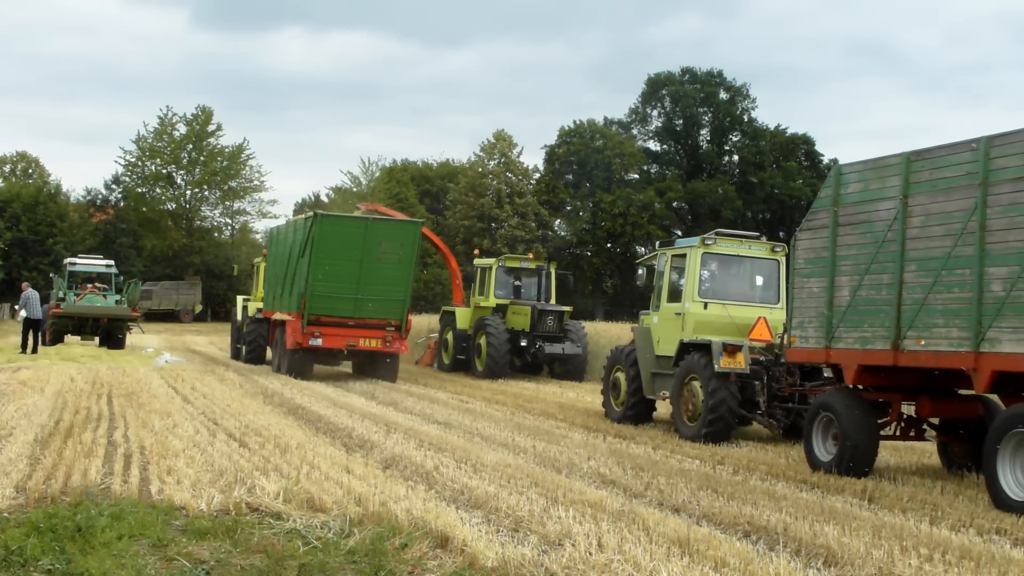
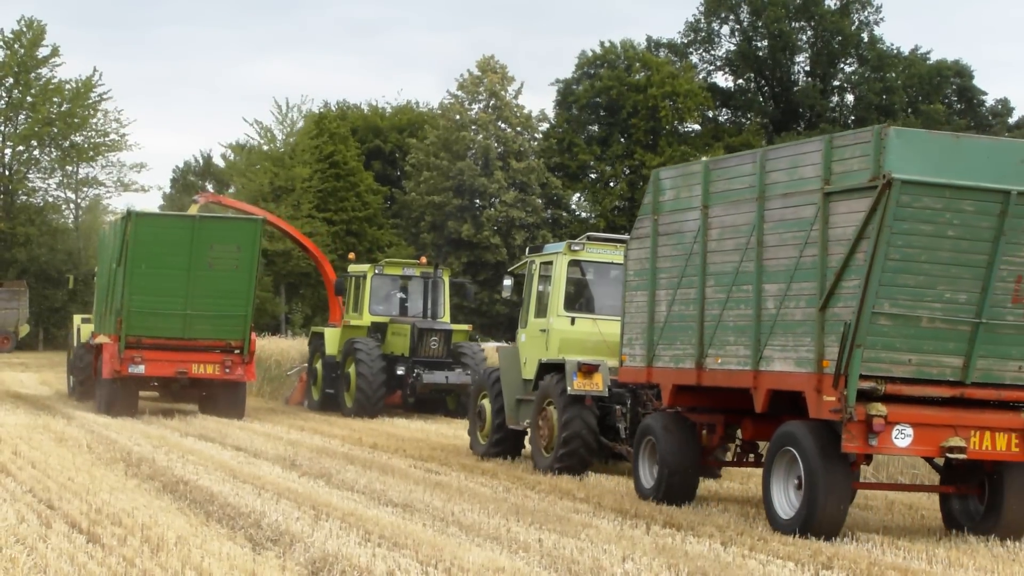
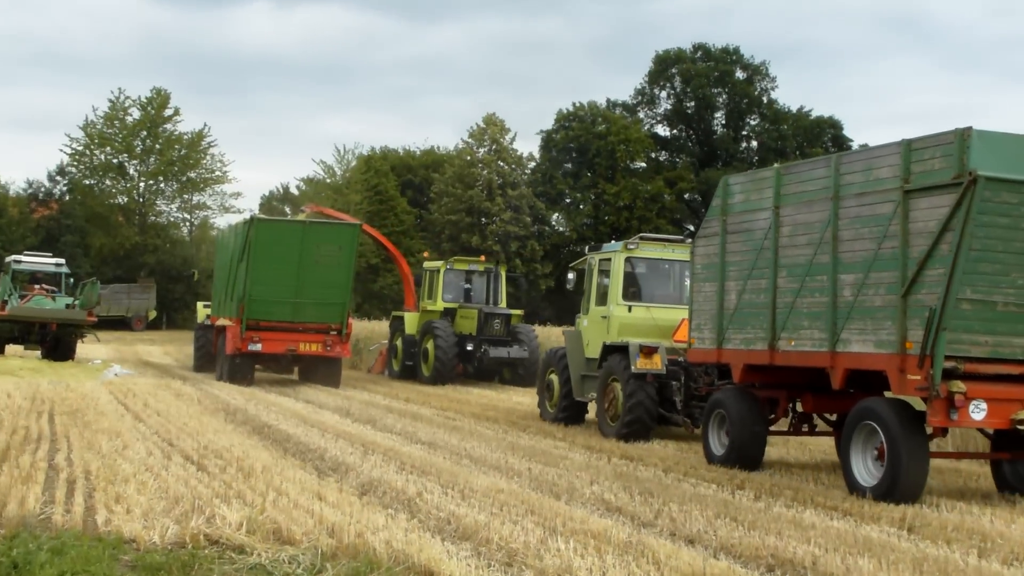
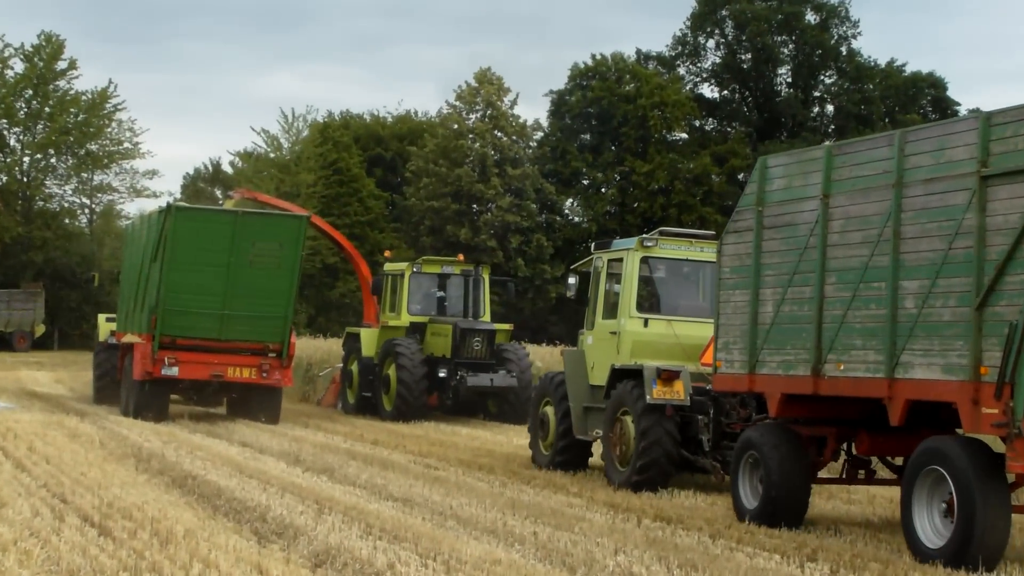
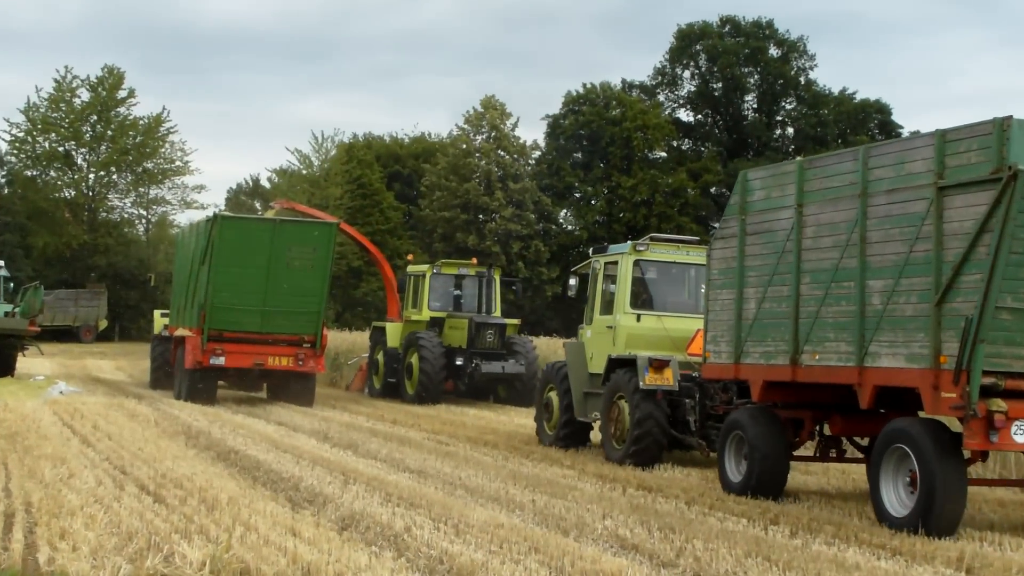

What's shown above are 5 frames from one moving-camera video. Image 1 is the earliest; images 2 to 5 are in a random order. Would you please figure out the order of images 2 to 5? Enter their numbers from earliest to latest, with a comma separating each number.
3, 5, 4, 2
